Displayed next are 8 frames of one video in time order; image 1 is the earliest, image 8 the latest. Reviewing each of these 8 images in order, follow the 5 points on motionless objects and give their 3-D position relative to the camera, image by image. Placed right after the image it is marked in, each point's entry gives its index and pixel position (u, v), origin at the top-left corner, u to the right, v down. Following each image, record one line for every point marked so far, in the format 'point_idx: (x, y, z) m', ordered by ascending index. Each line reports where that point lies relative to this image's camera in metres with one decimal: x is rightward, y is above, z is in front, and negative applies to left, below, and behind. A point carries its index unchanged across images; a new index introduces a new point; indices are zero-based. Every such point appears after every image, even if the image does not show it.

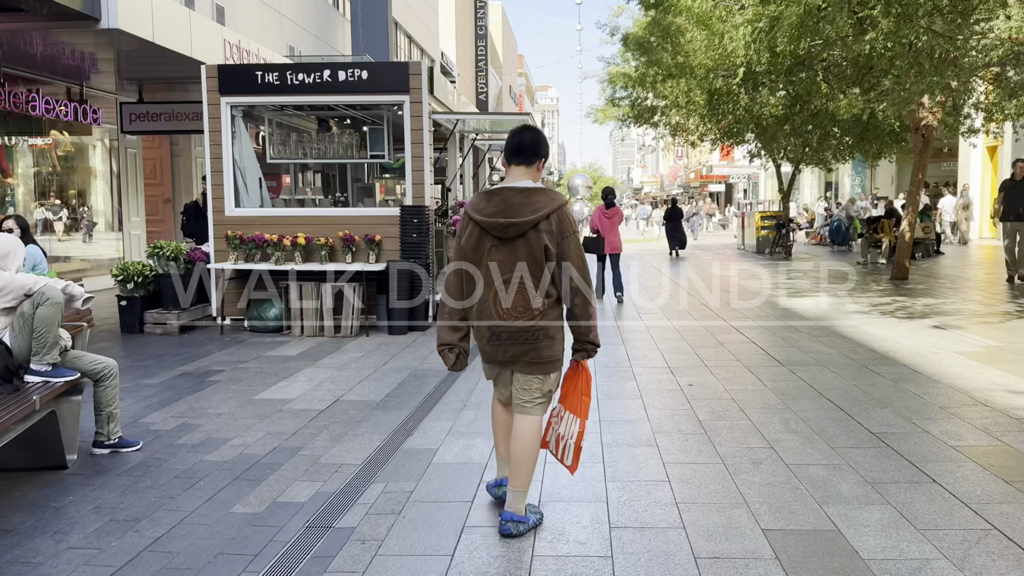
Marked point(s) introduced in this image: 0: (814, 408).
0: (+2.1, -0.8, +5.5) m
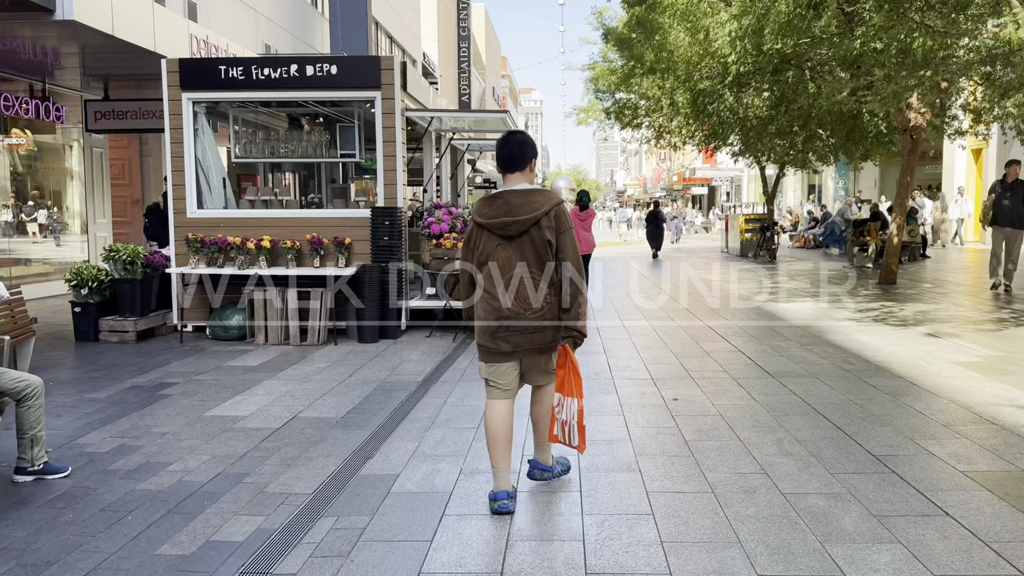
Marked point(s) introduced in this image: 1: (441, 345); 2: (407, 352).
0: (+1.9, -0.9, +5.1) m
1: (-0.8, -0.6, +8.7) m
2: (-1.1, -0.7, +8.2) m
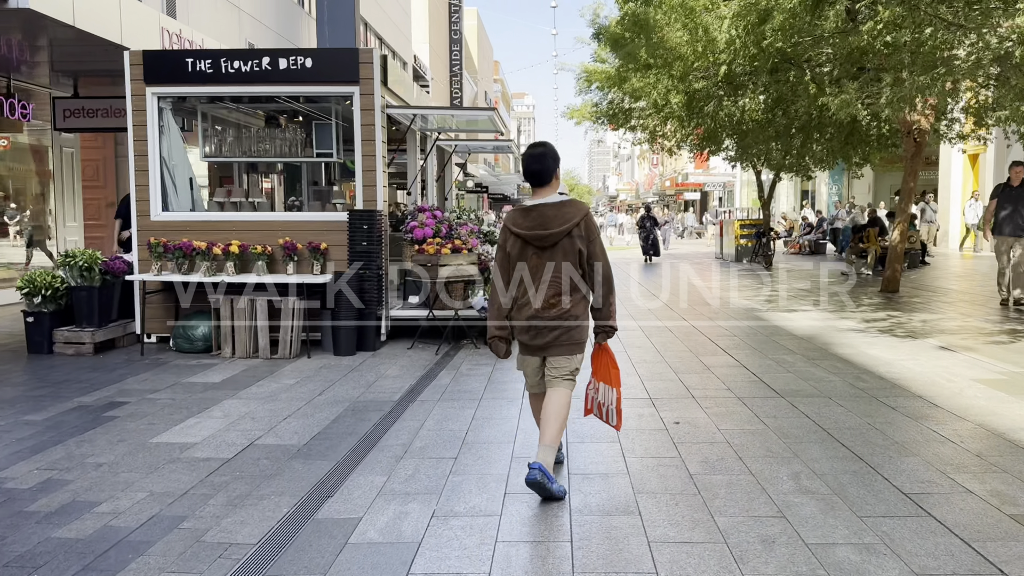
0: (+1.8, -1.0, +4.6) m
1: (-0.9, -0.7, +8.1) m
2: (-1.2, -0.7, +7.6) m
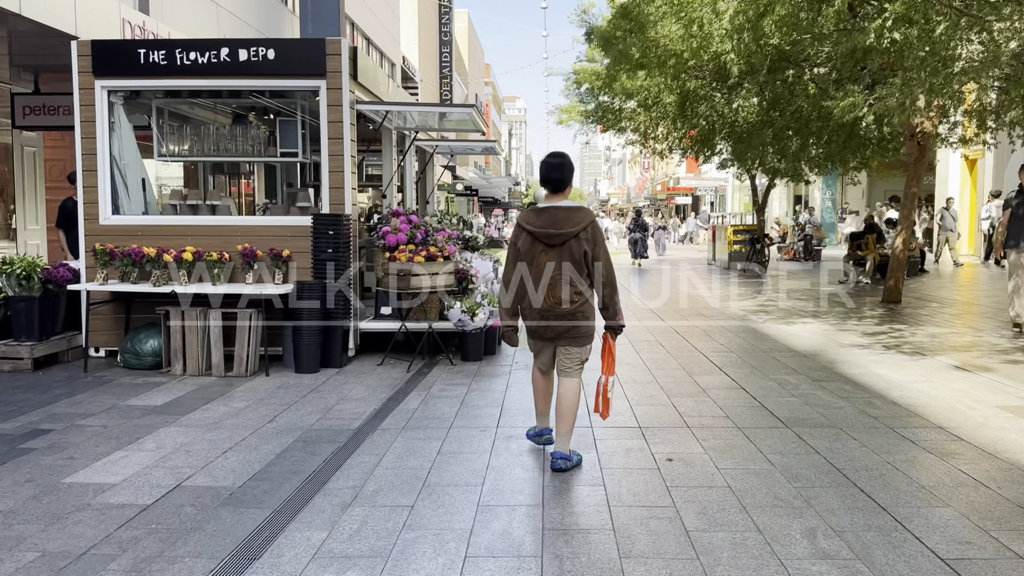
0: (+1.6, -1.1, +3.9) m
1: (-1.1, -0.8, +7.5) m
2: (-1.4, -0.8, +7.0) m
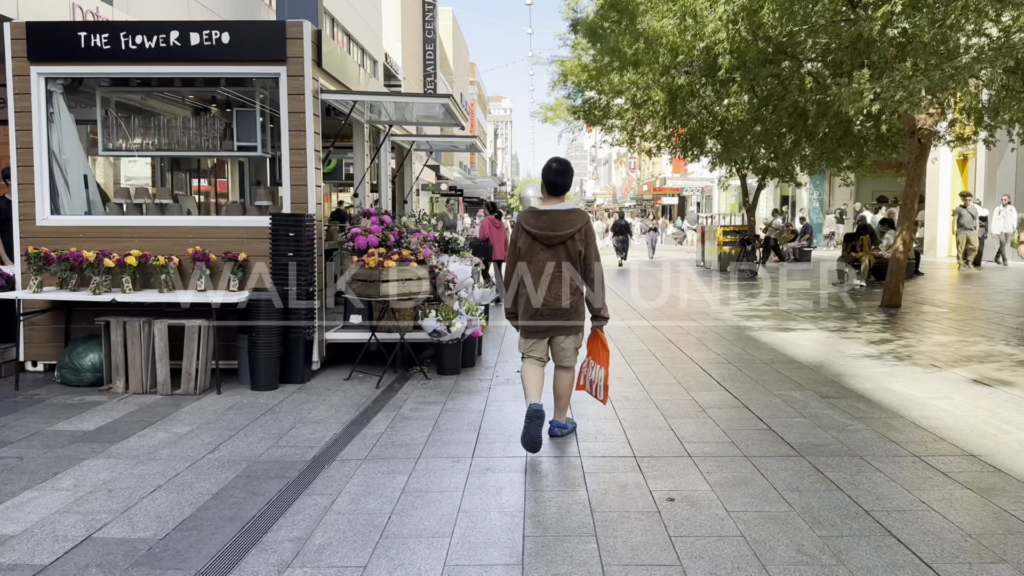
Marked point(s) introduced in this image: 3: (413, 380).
0: (+1.5, -1.1, +3.3) m
1: (-1.3, -0.9, +6.8) m
2: (-1.6, -0.9, +6.3) m
3: (-0.9, -0.8, +7.1) m
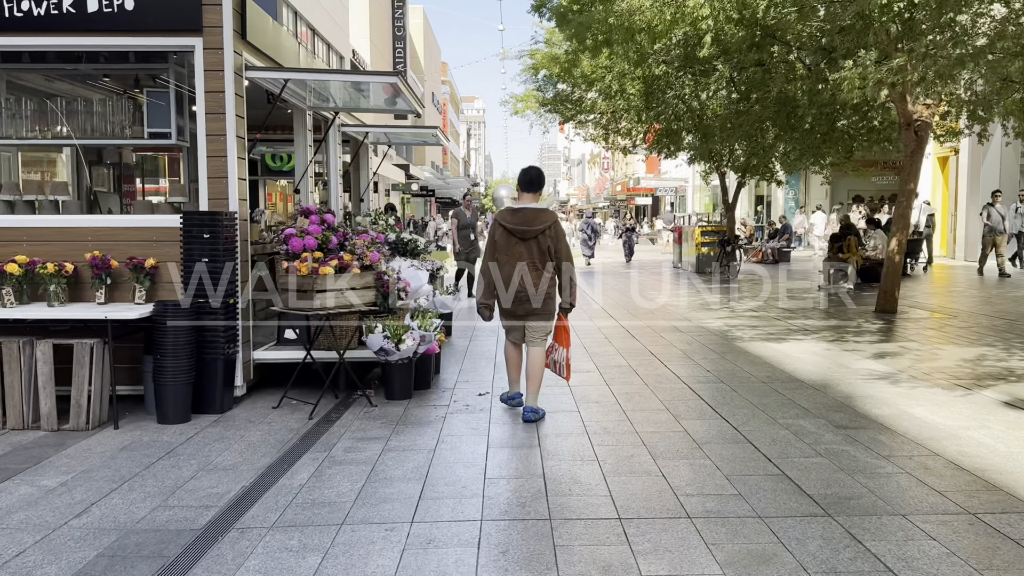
0: (+1.3, -1.2, +2.3) m
1: (-1.6, -1.0, +5.7) m
2: (-1.8, -1.0, +5.2) m
3: (-1.2, -0.9, +6.0) m
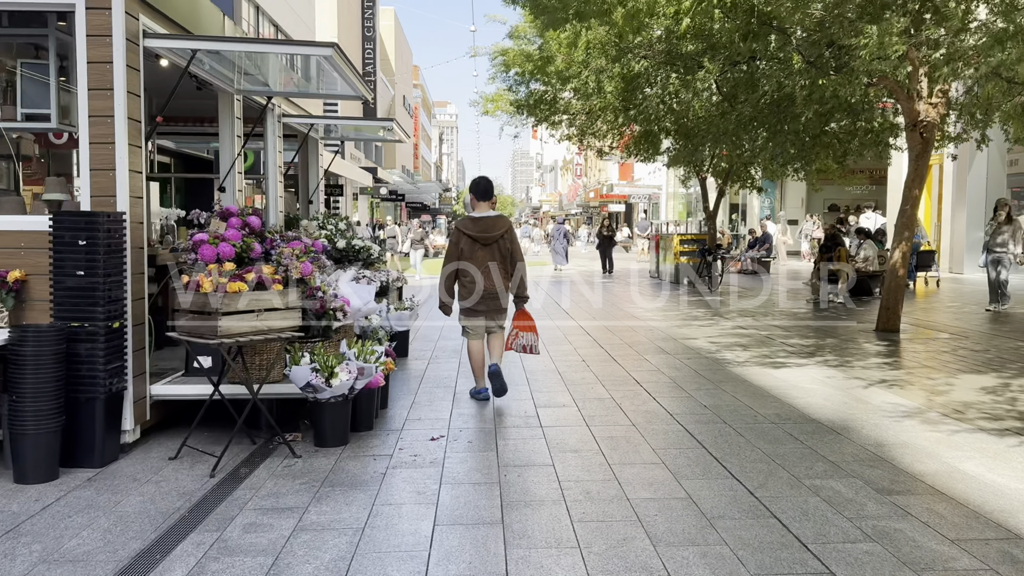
0: (+1.2, -1.3, +1.2) m
1: (-1.8, -1.1, +4.5) m
2: (-2.1, -1.1, +3.9) m
3: (-1.4, -1.0, +4.8) m
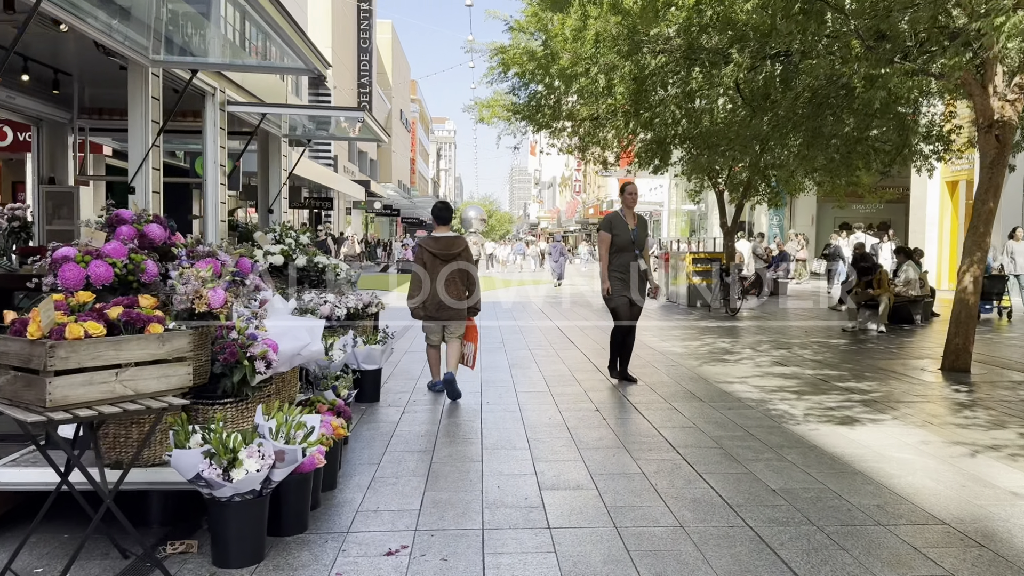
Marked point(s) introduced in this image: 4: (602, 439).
0: (+1.2, -1.4, -0.5) m
1: (-1.8, -1.2, +2.8) m
2: (-2.1, -1.3, +2.2) m
3: (-1.5, -1.2, +3.2) m
4: (+0.7, -1.1, +5.6) m
